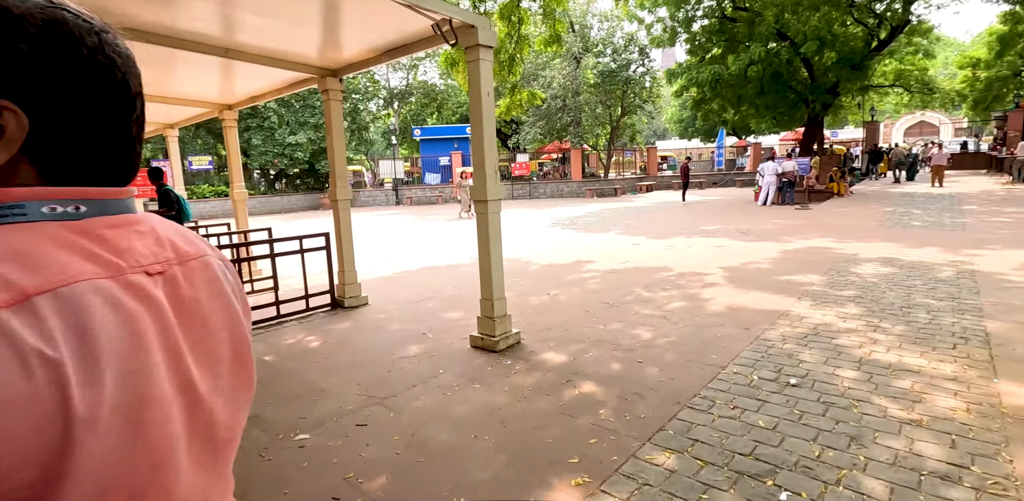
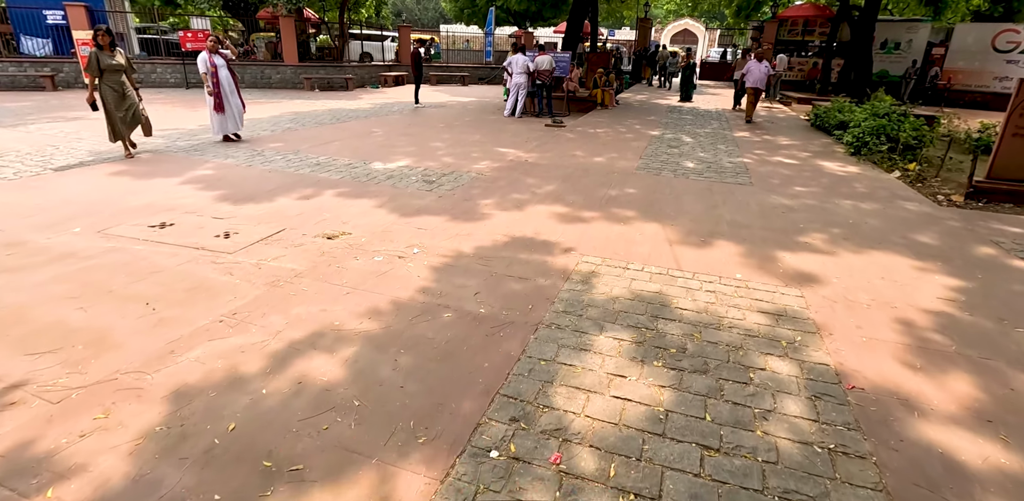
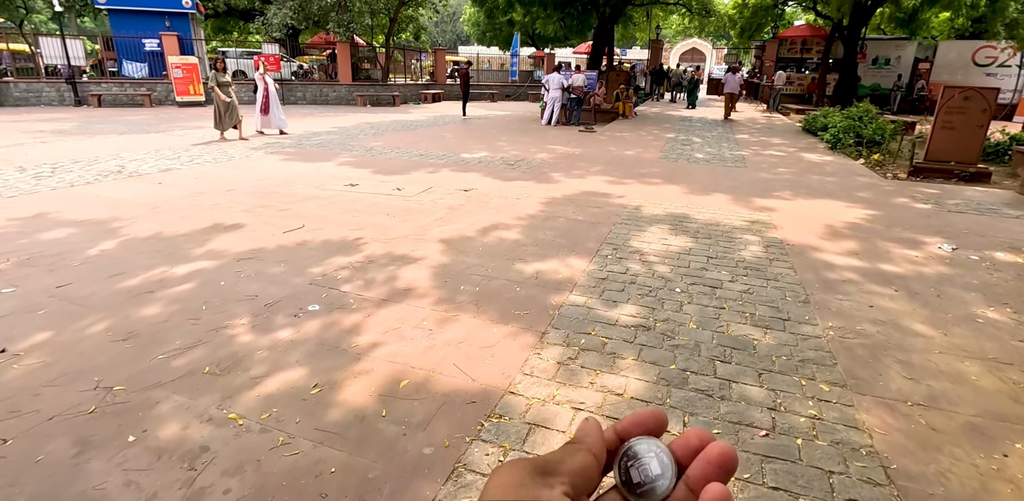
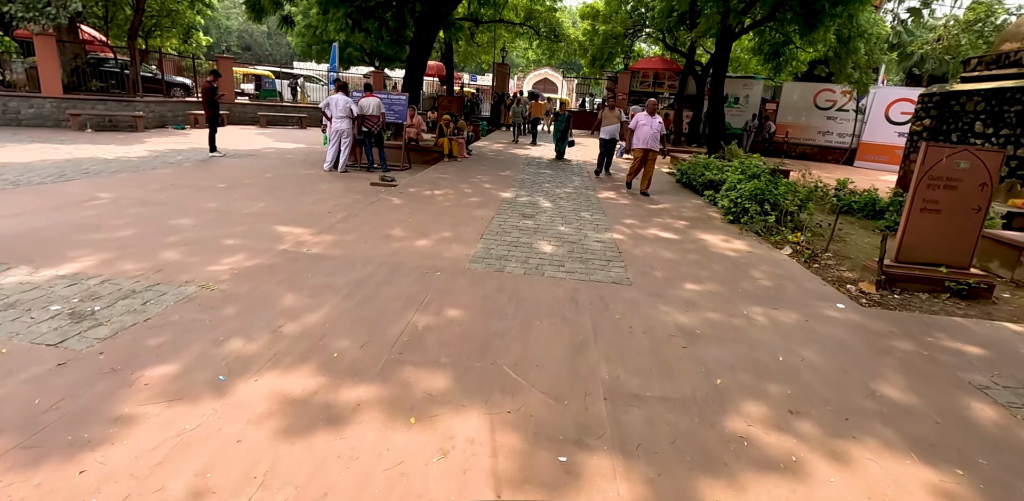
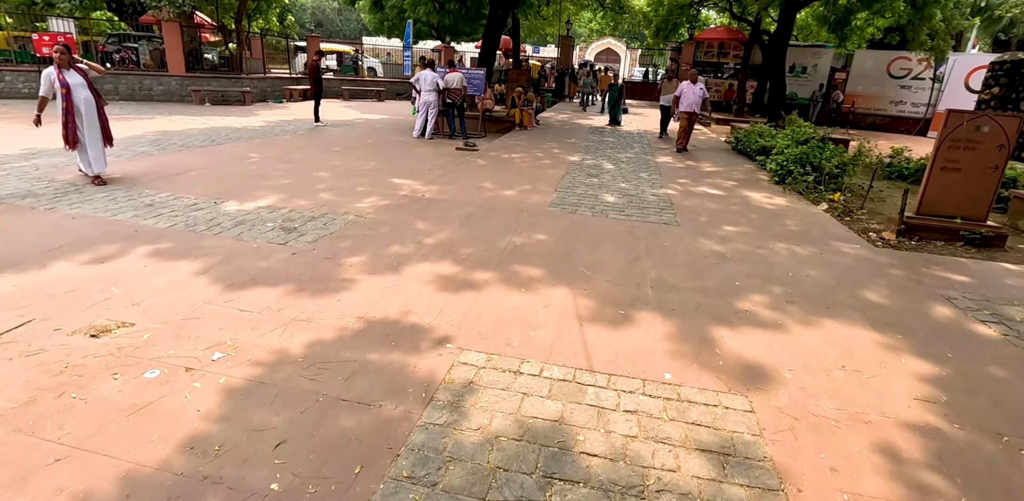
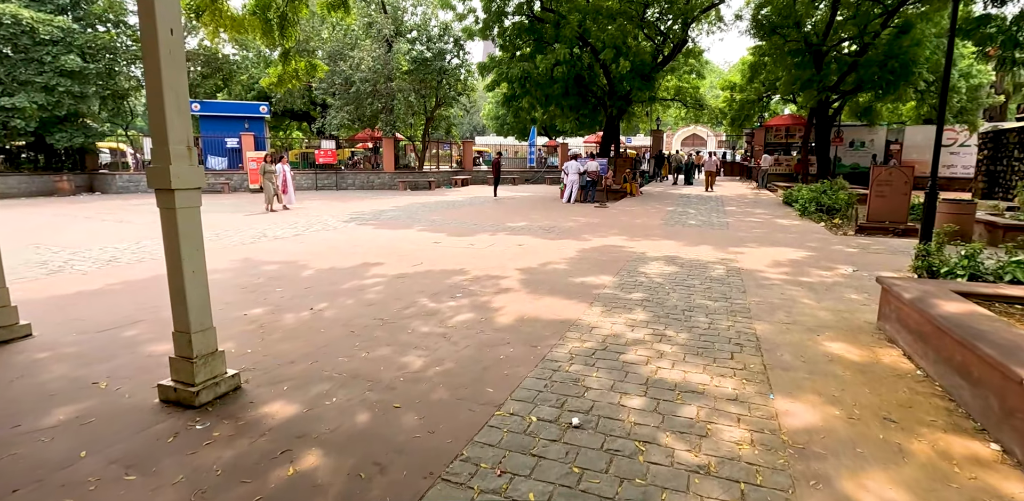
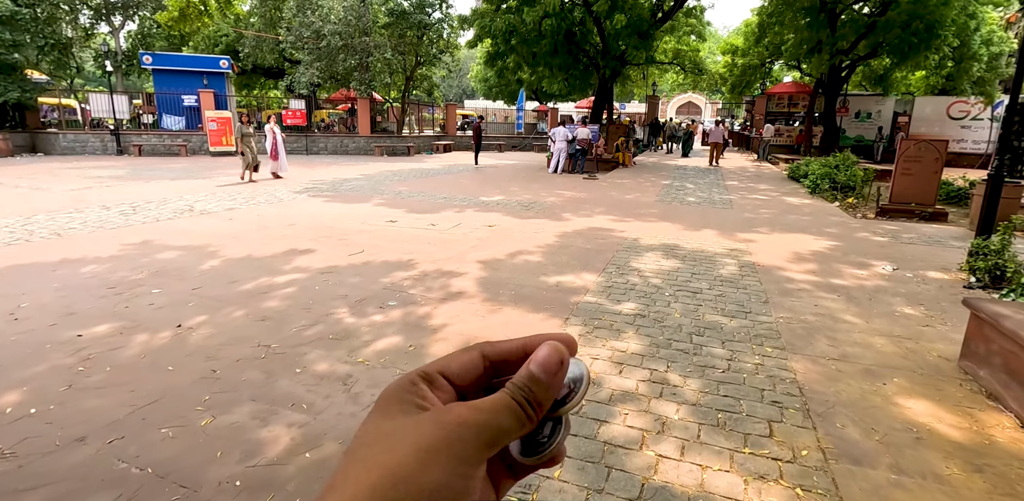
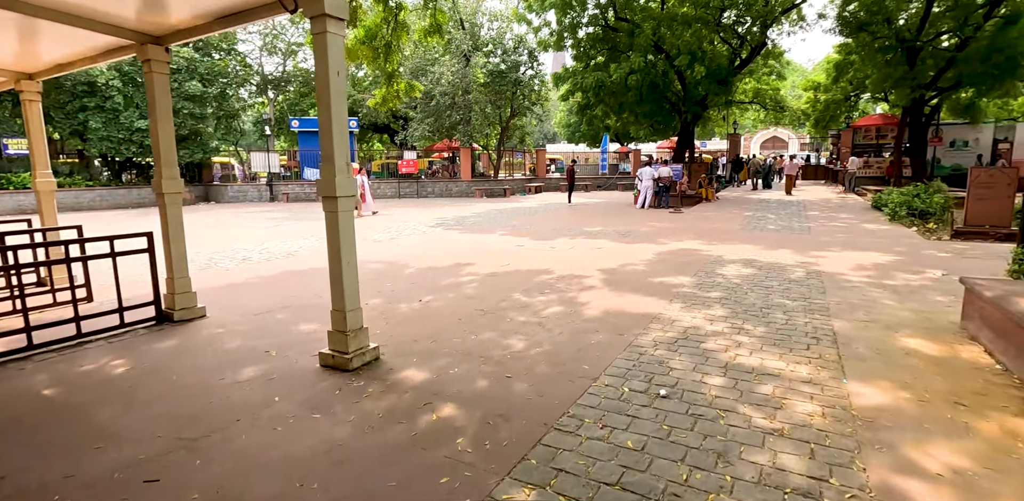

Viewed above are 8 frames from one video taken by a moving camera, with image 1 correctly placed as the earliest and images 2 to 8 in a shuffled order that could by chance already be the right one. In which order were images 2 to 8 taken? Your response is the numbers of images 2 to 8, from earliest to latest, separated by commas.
8, 6, 7, 3, 2, 5, 4
